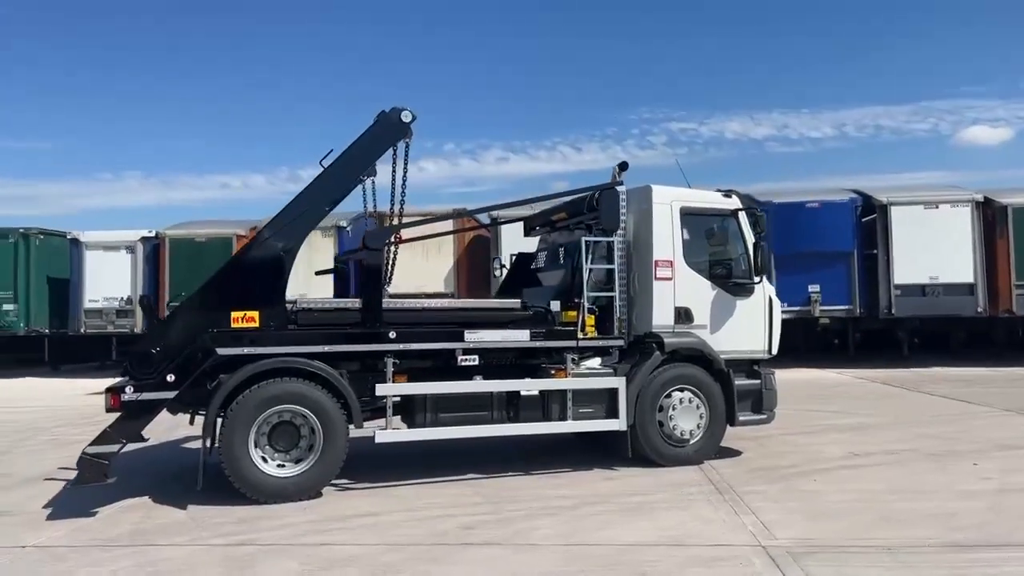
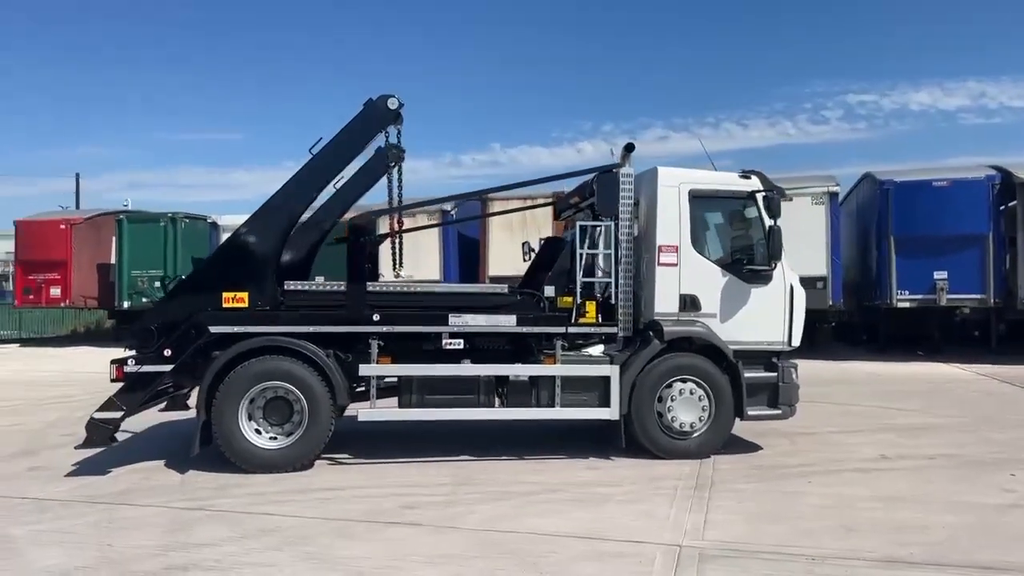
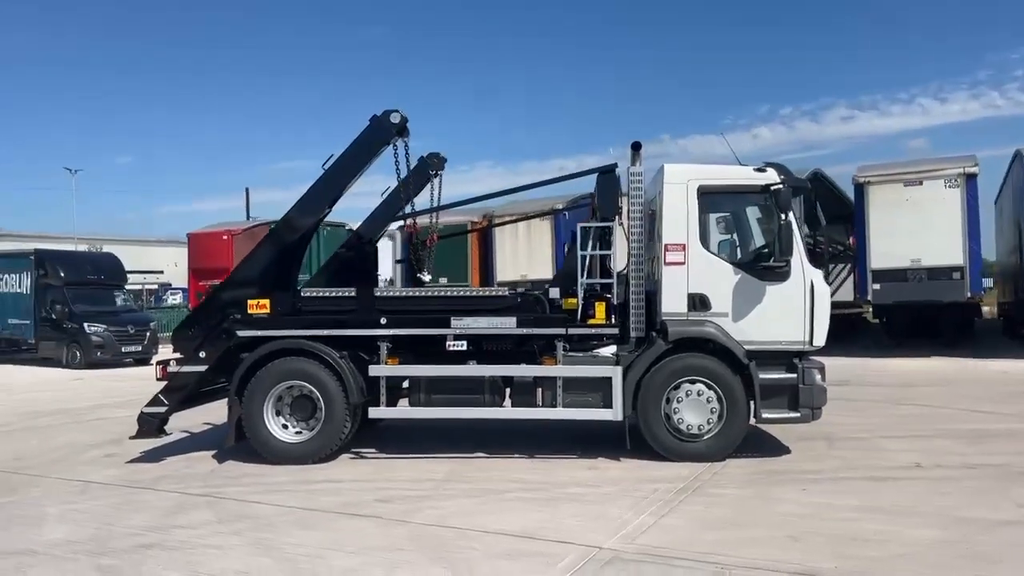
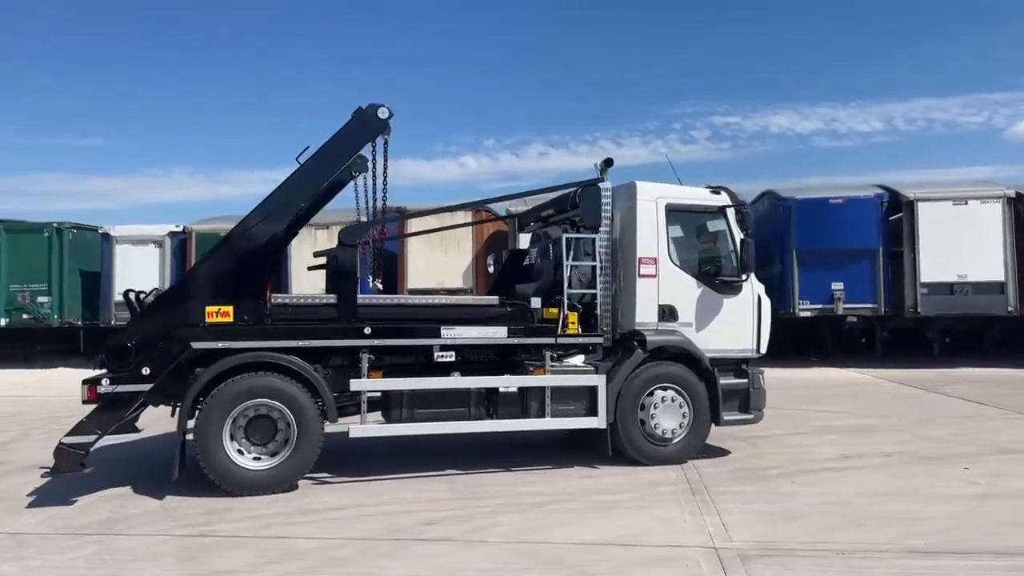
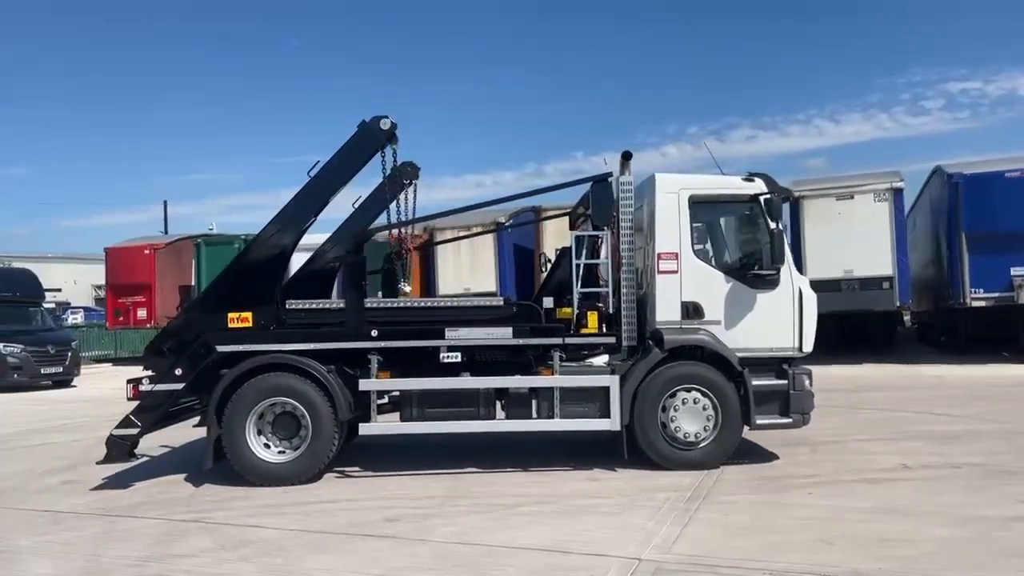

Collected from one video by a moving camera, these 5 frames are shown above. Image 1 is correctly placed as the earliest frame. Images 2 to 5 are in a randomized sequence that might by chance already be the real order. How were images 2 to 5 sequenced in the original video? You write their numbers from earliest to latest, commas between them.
4, 2, 5, 3
